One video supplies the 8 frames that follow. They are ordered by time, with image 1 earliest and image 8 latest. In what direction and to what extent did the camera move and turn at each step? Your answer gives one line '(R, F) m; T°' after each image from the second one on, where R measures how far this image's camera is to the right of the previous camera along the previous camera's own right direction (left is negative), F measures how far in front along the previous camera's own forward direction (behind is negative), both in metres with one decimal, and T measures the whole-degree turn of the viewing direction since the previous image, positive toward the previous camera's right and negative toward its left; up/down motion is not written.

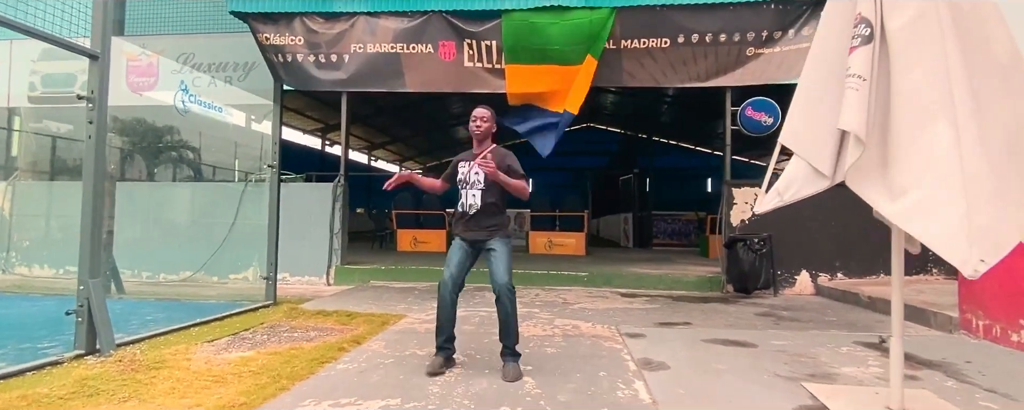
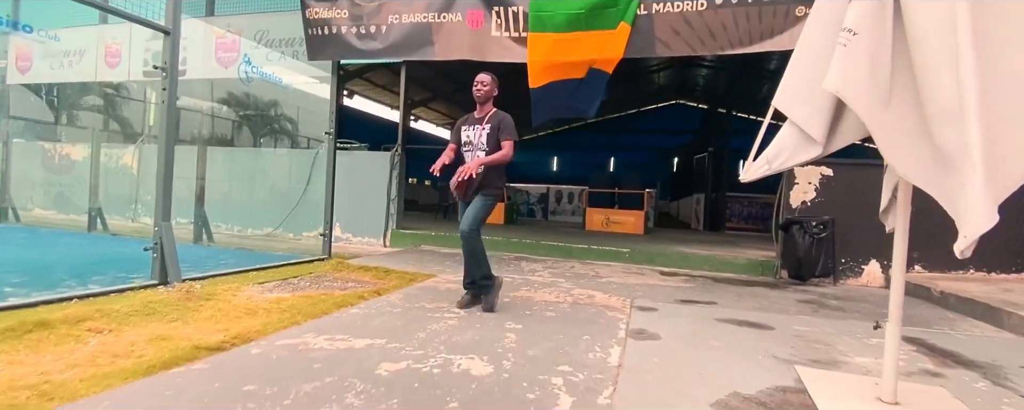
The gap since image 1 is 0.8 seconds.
(+0.6, 0.0) m; -10°
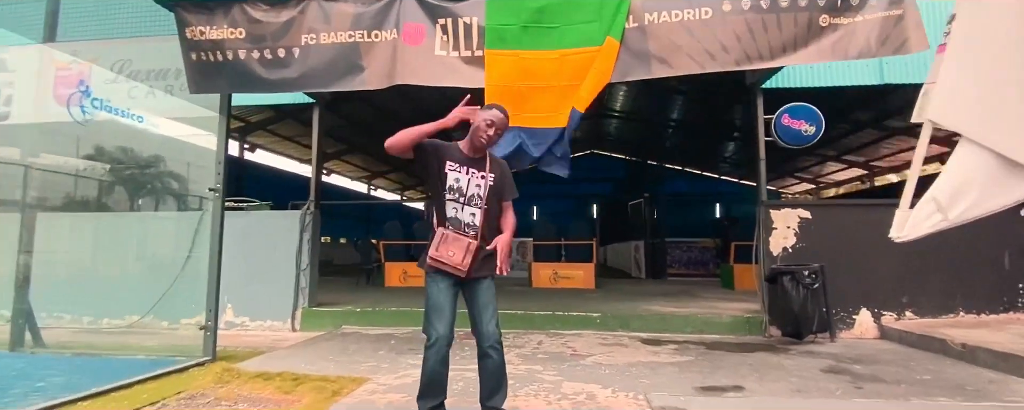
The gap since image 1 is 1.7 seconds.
(-0.3, +1.2) m; +10°
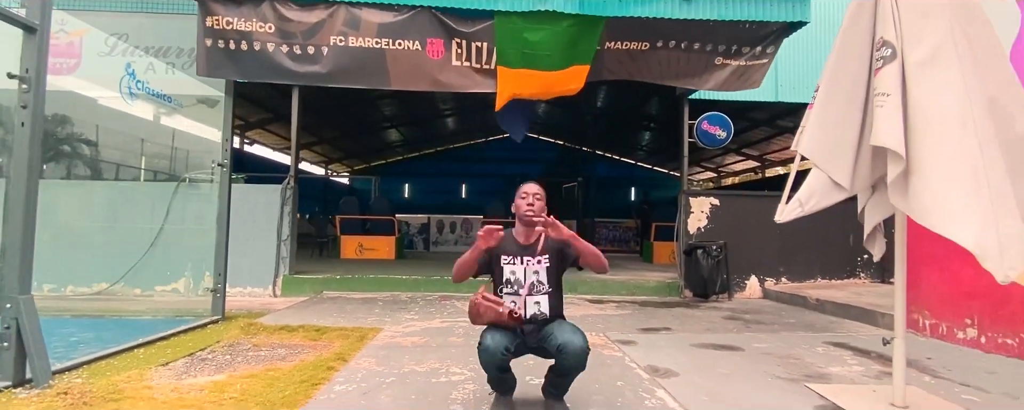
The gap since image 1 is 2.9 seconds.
(-0.7, -0.9) m; +9°
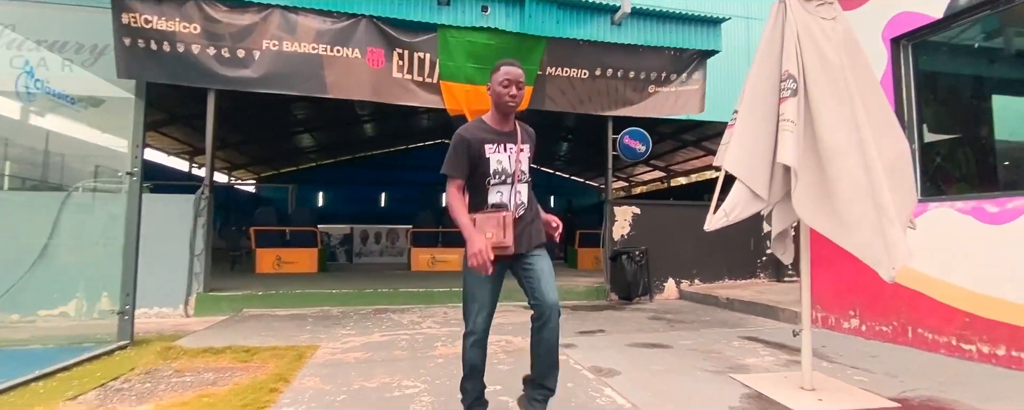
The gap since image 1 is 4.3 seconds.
(-0.2, -0.1) m; +10°
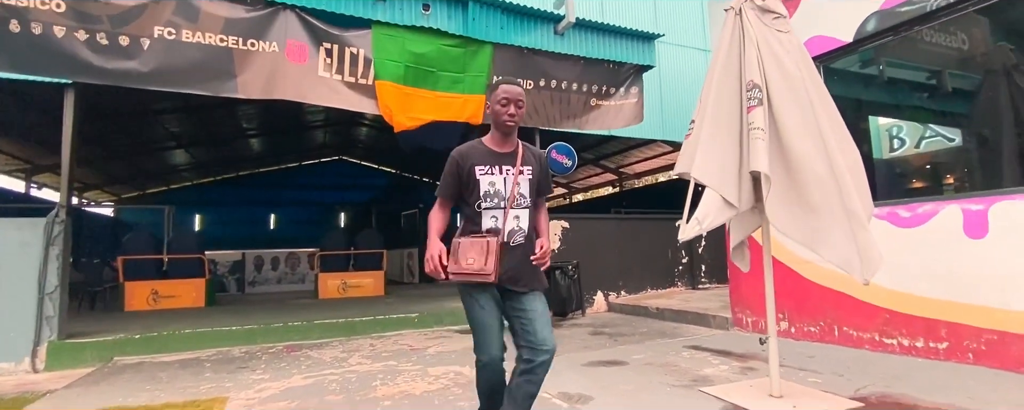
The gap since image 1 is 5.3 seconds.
(-0.4, +0.4) m; +12°
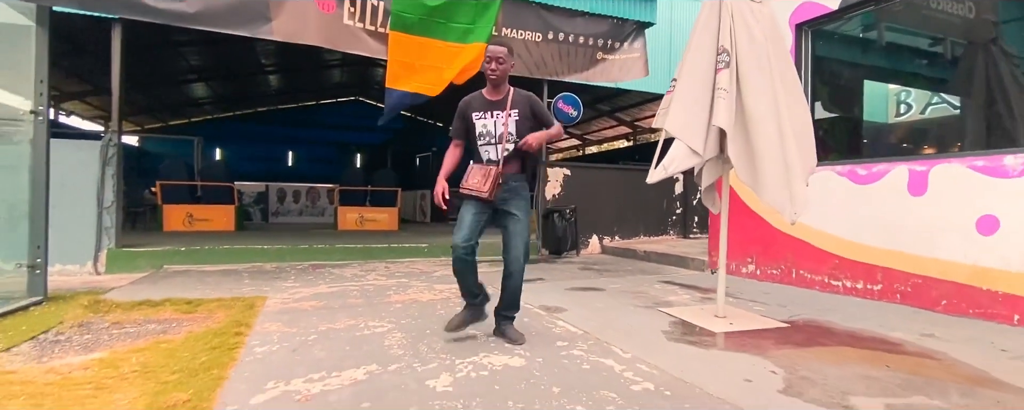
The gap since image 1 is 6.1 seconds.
(+0.1, -0.6) m; -1°
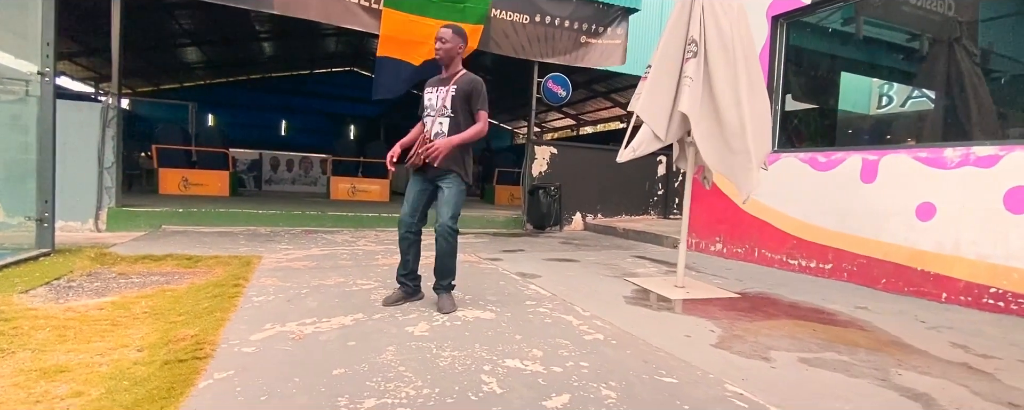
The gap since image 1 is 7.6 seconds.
(+0.1, -0.3) m; +1°
